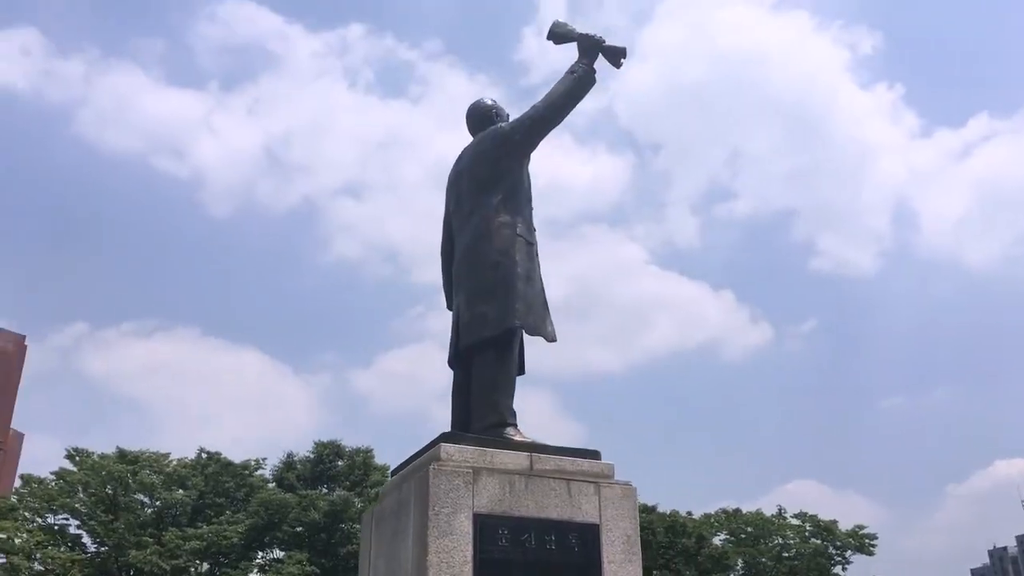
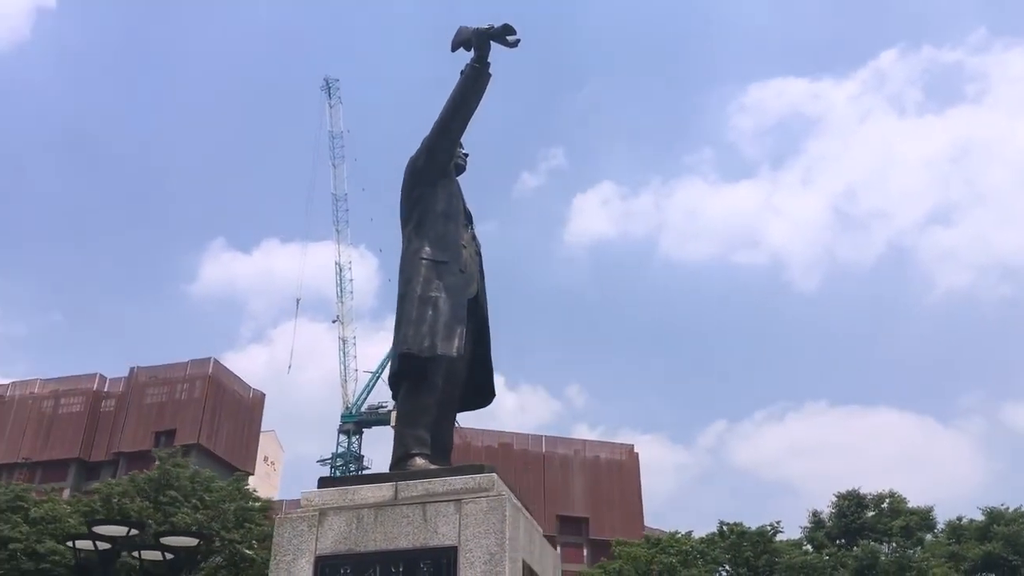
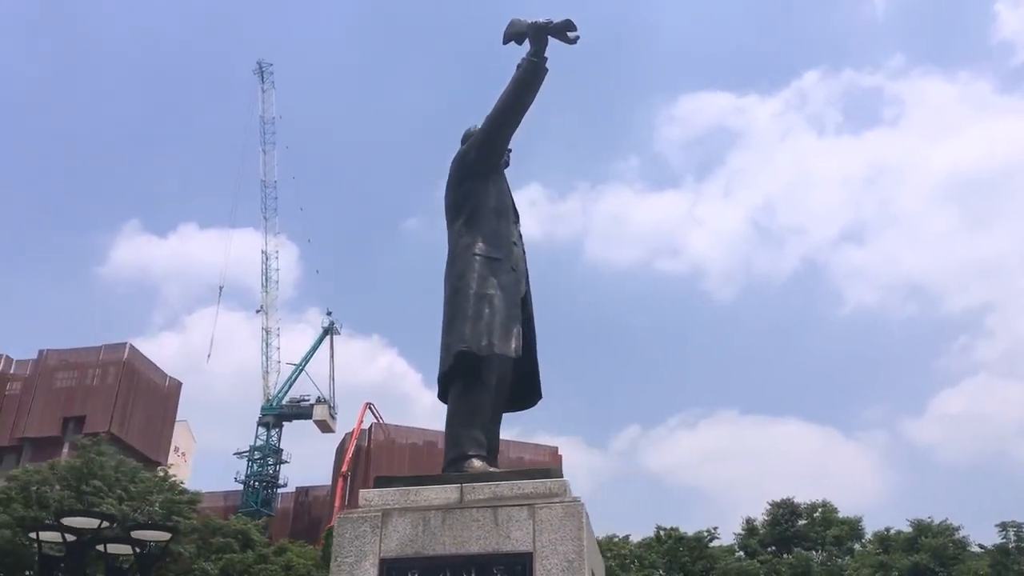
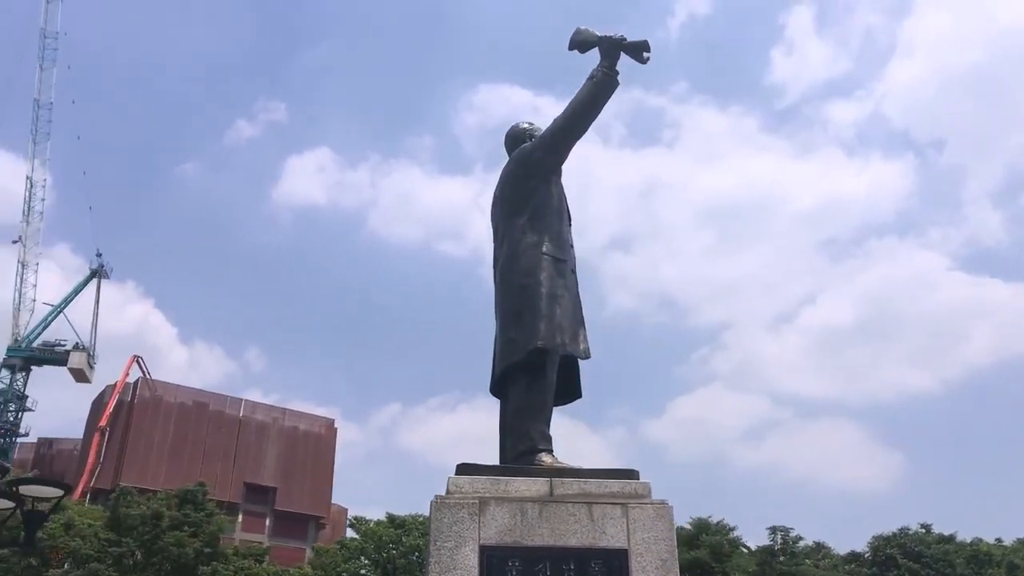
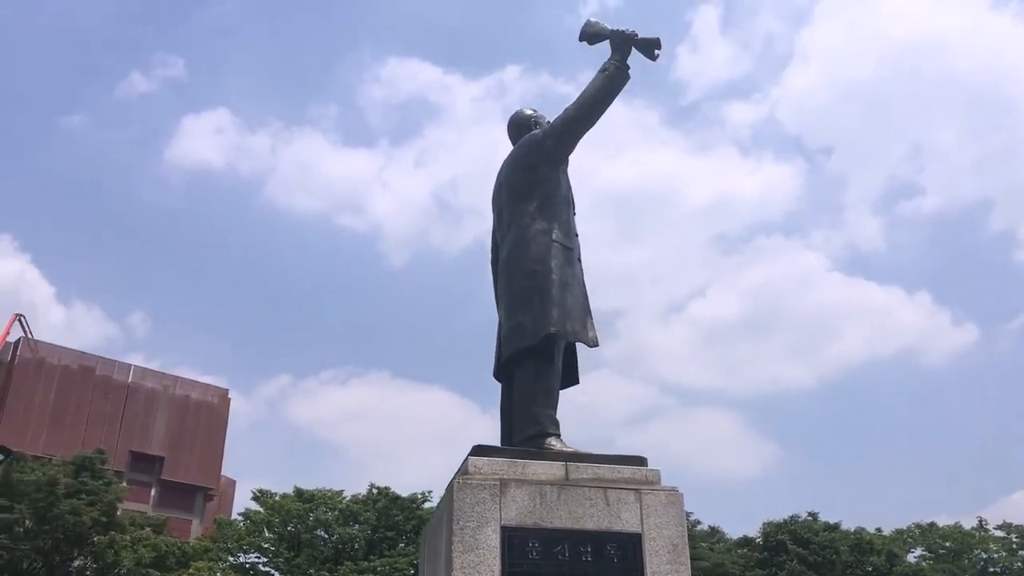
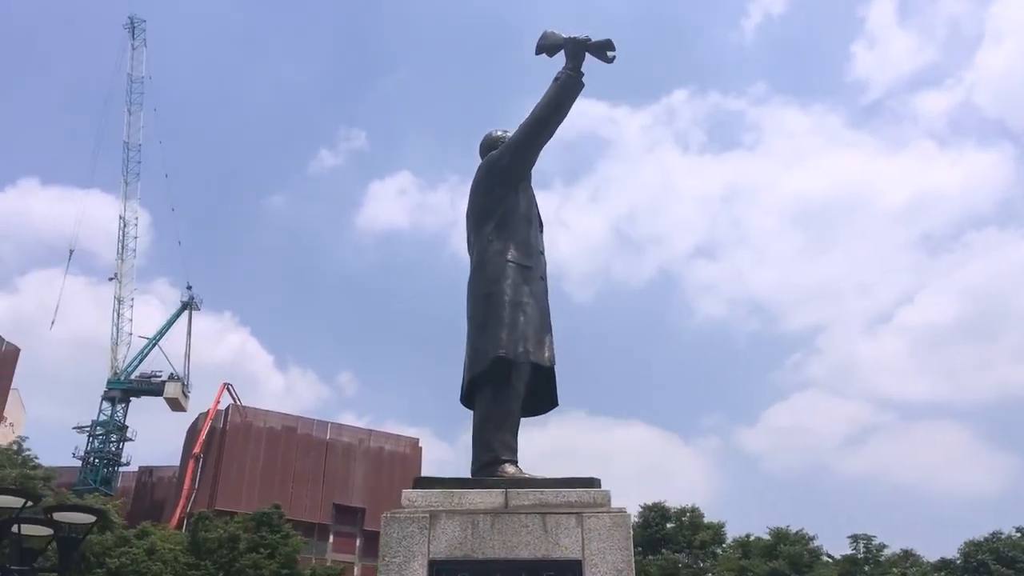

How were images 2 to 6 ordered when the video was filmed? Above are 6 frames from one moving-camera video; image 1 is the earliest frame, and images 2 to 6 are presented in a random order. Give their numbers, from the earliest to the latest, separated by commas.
5, 4, 6, 3, 2
